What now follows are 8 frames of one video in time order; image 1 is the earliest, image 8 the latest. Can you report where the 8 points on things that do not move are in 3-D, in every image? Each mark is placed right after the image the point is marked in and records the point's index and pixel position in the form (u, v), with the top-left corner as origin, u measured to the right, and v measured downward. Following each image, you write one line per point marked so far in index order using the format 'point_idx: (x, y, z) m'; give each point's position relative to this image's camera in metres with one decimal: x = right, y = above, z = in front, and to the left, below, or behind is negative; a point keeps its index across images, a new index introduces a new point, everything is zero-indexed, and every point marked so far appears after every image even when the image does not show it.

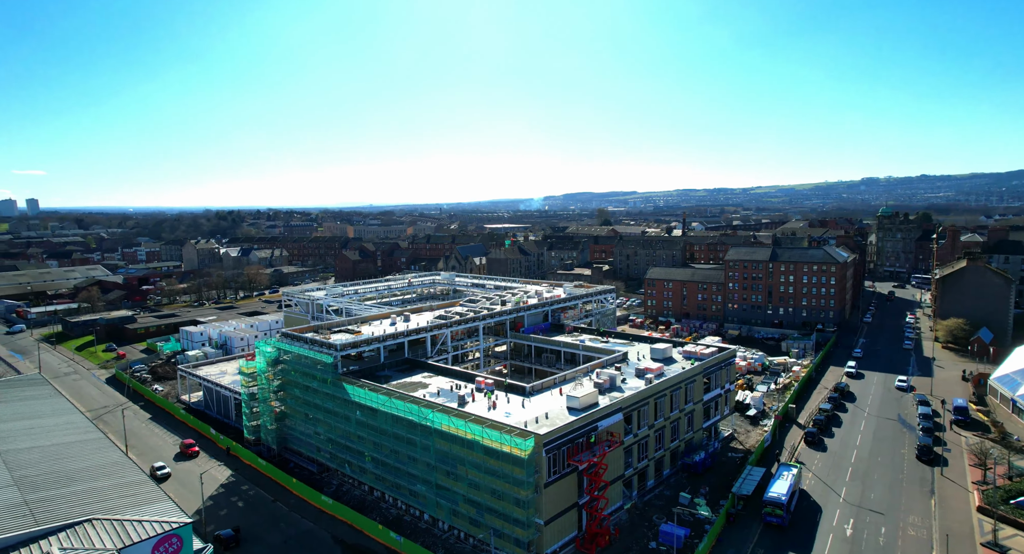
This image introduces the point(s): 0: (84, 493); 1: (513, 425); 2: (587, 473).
0: (-12.6, -6.3, +18.3) m
1: (0.0, -4.4, +18.5) m
2: (+2.3, -5.9, +18.6) m
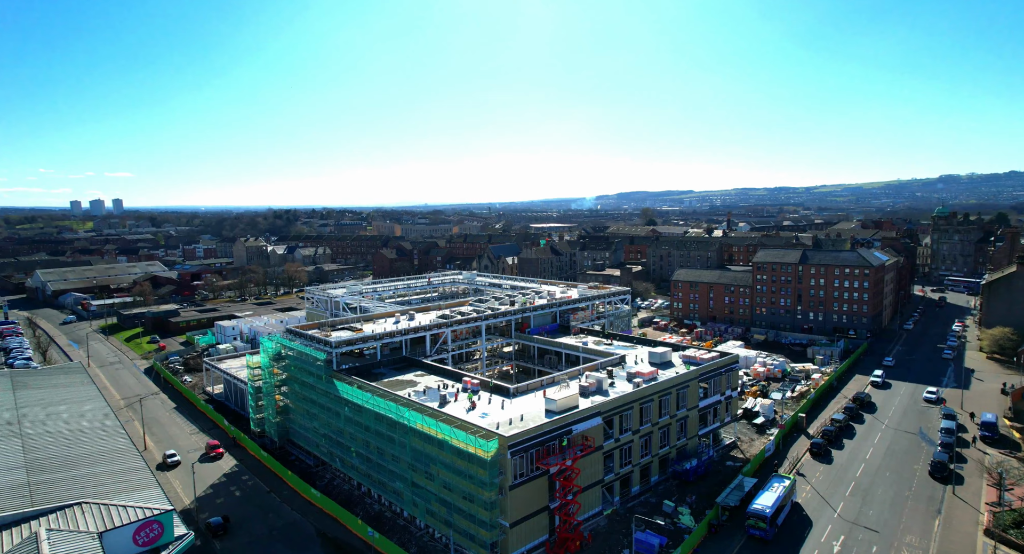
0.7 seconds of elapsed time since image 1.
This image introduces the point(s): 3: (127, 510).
0: (-13.4, -6.2, +19.6) m
1: (-0.8, -4.5, +18.6) m
2: (+1.4, -5.9, +18.5) m
3: (-11.0, -6.6, +17.8) m
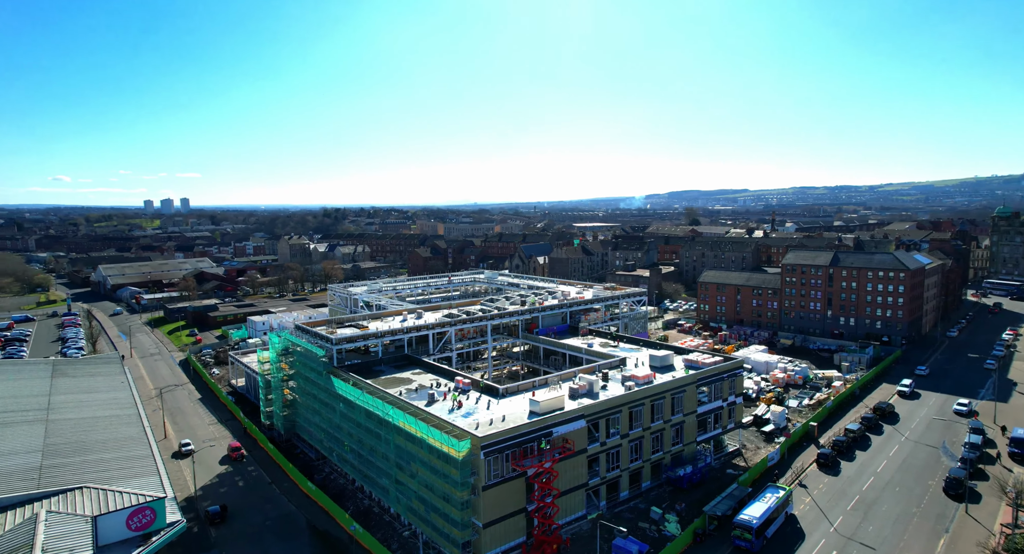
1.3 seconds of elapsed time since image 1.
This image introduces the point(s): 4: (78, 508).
0: (-14.0, -6.1, +20.7) m
1: (-1.5, -4.5, +18.7) m
2: (+0.7, -6.0, +18.4) m
3: (-11.7, -6.5, +18.8) m
4: (-12.5, -6.6, +18.0) m
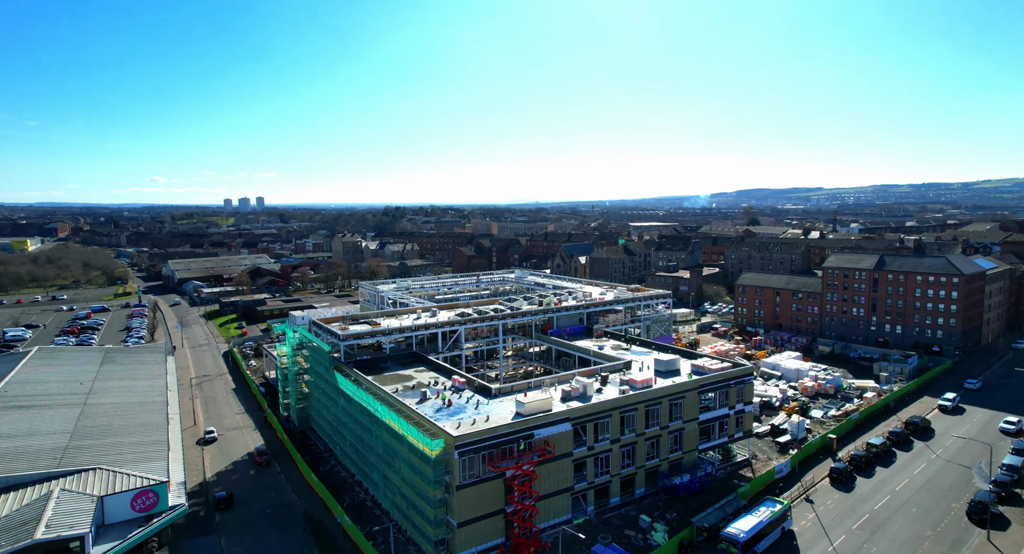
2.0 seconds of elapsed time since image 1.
0: (-14.3, -6.0, +22.2) m
1: (-2.1, -4.5, +18.9) m
2: (0.0, -6.0, +18.4) m
3: (-12.3, -6.4, +20.0) m
4: (-13.1, -6.5, +19.3) m
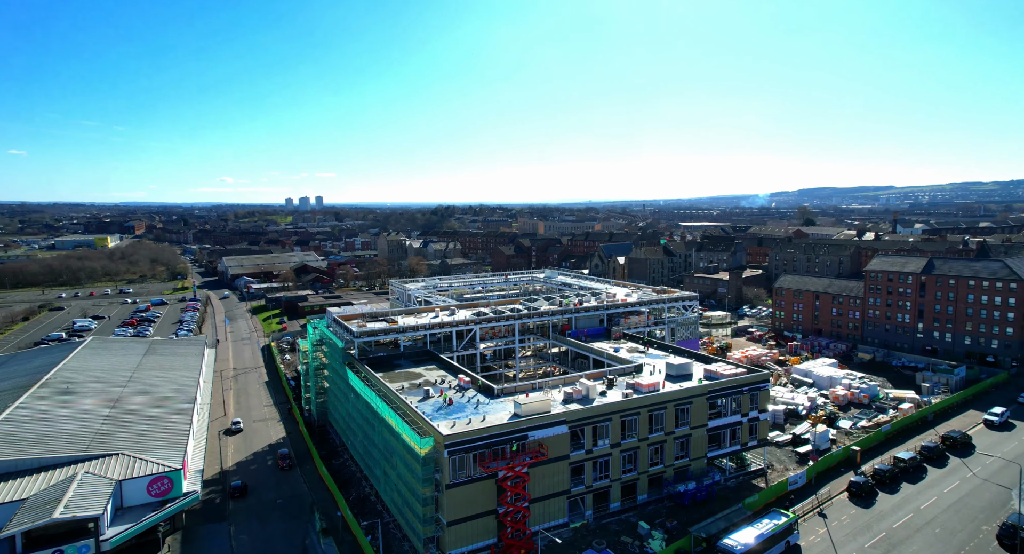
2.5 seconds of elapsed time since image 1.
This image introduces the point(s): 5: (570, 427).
0: (-14.1, -5.8, +23.4) m
1: (-2.2, -4.5, +19.0) m
2: (-0.2, -6.0, +18.3) m
3: (-12.3, -6.3, +21.0) m
4: (-13.2, -6.3, +20.4) m
5: (+1.8, -4.7, +19.5) m
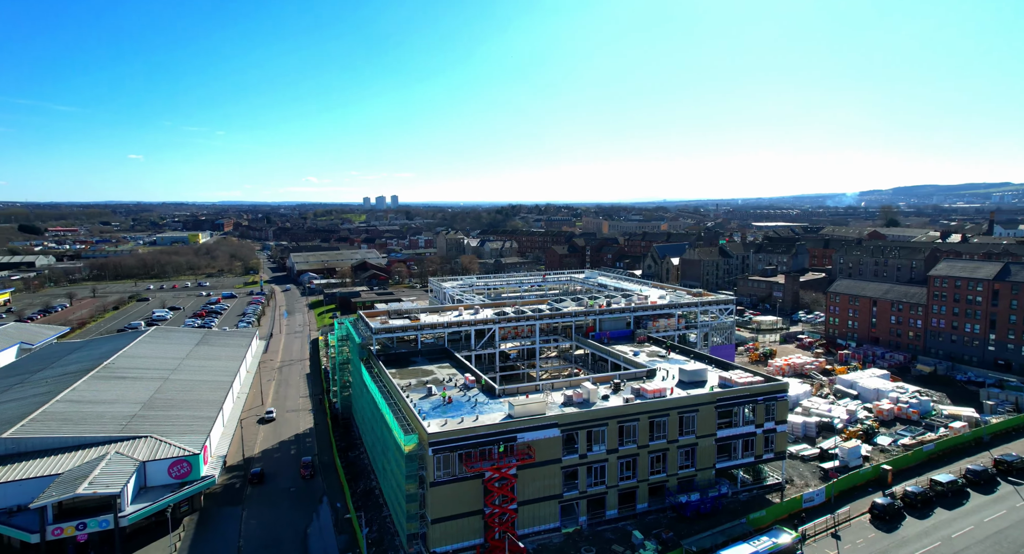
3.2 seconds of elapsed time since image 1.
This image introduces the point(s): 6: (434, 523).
0: (-13.8, -5.6, +24.9) m
1: (-2.5, -4.5, +19.2) m
2: (-0.6, -6.0, +18.3) m
3: (-12.3, -6.1, +22.4) m
4: (-13.3, -6.1, +21.9) m
5: (+1.6, -4.7, +19.2) m
6: (-2.2, -7.1, +17.9) m
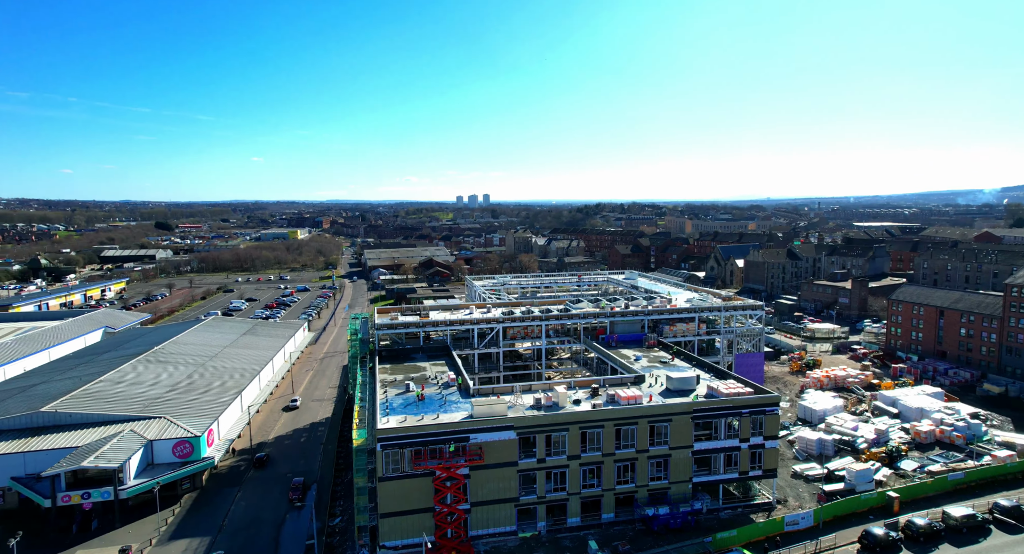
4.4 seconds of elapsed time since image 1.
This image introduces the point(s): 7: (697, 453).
0: (-14.1, -5.3, +26.9) m
1: (-3.8, -4.4, +19.5) m
2: (-2.1, -6.0, +18.3) m
3: (-13.0, -5.9, +24.2) m
4: (-14.1, -5.9, +23.9) m
5: (+0.3, -4.8, +18.9) m
6: (-3.8, -7.0, +18.2) m
7: (+6.0, -5.7, +20.0) m
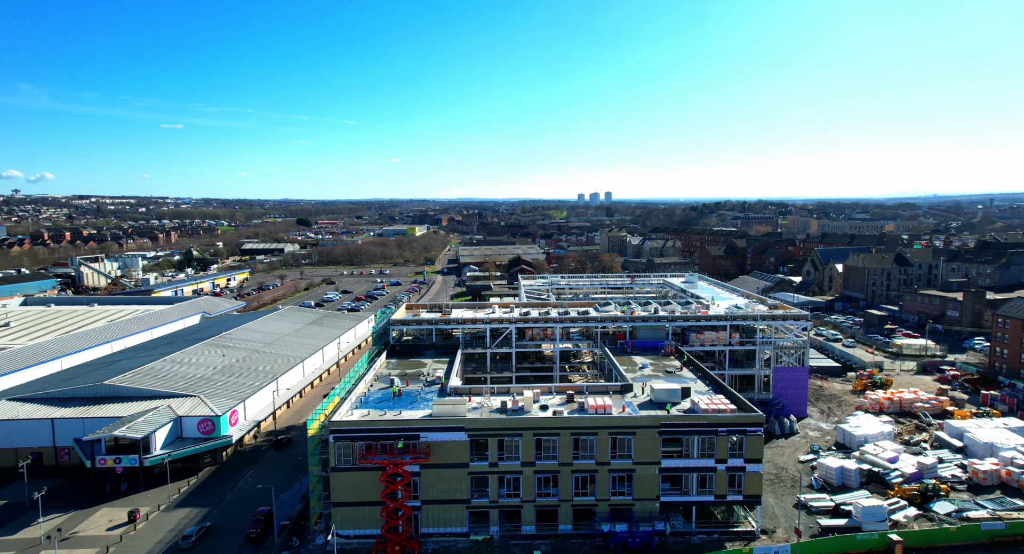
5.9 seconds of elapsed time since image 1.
0: (-13.6, -4.9, +29.5) m
1: (-5.0, -4.3, +20.0) m
2: (-3.6, -5.9, +18.5) m
3: (-13.1, -5.5, +26.6) m
4: (-14.2, -5.5, +26.4) m
5: (-1.2, -4.7, +18.6) m
6: (-5.3, -6.9, +18.8) m
7: (+4.6, -5.8, +18.5) m
